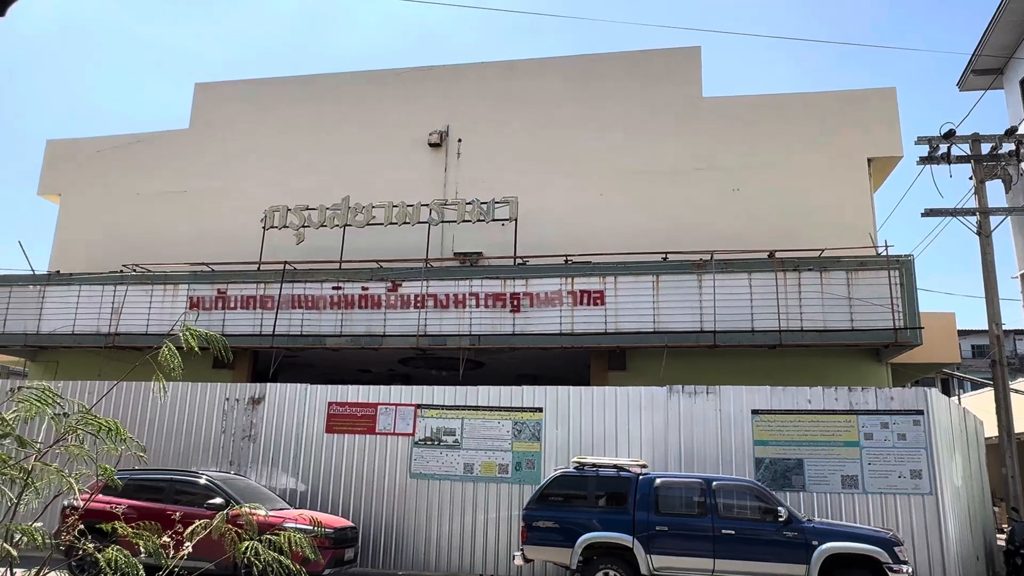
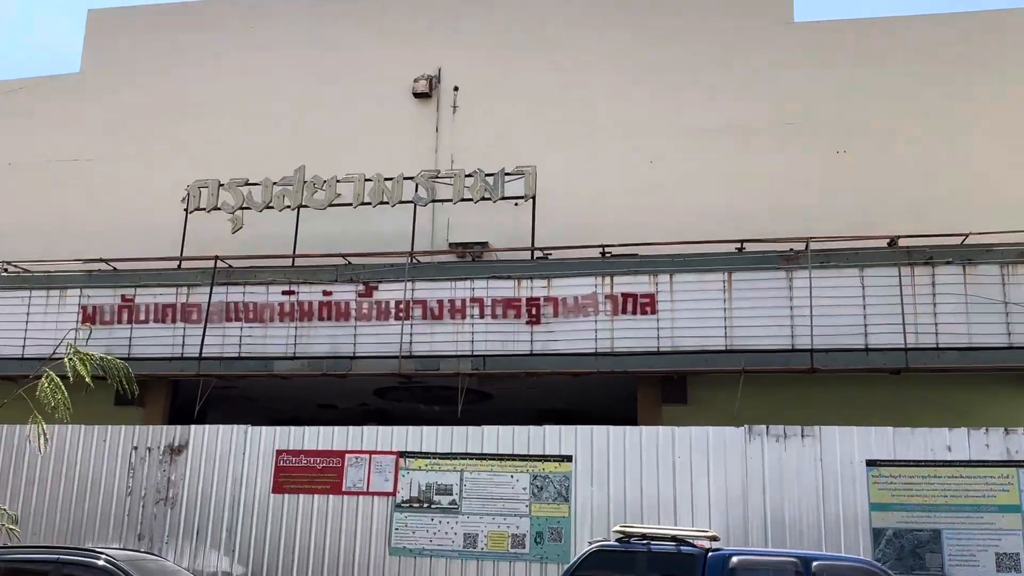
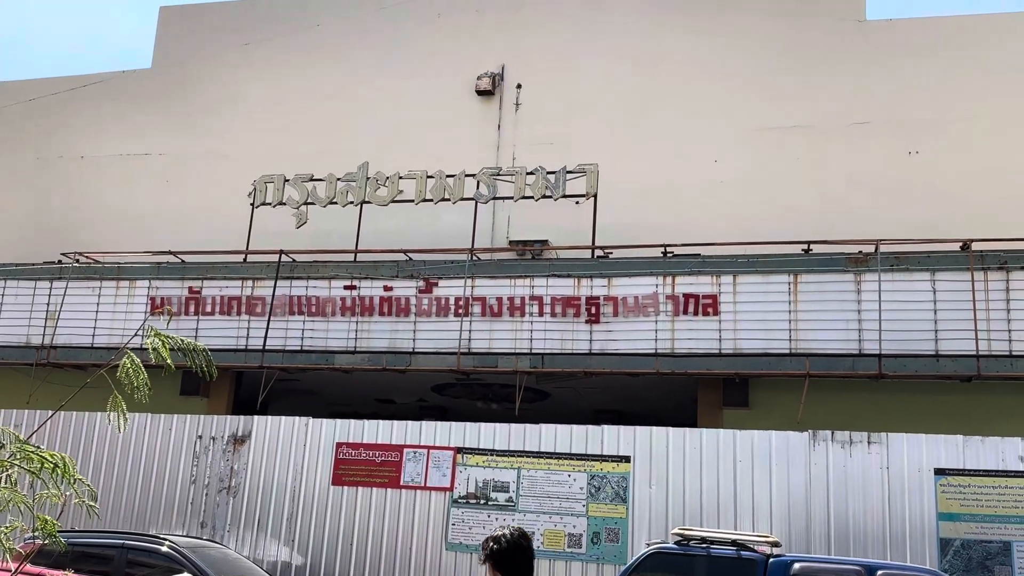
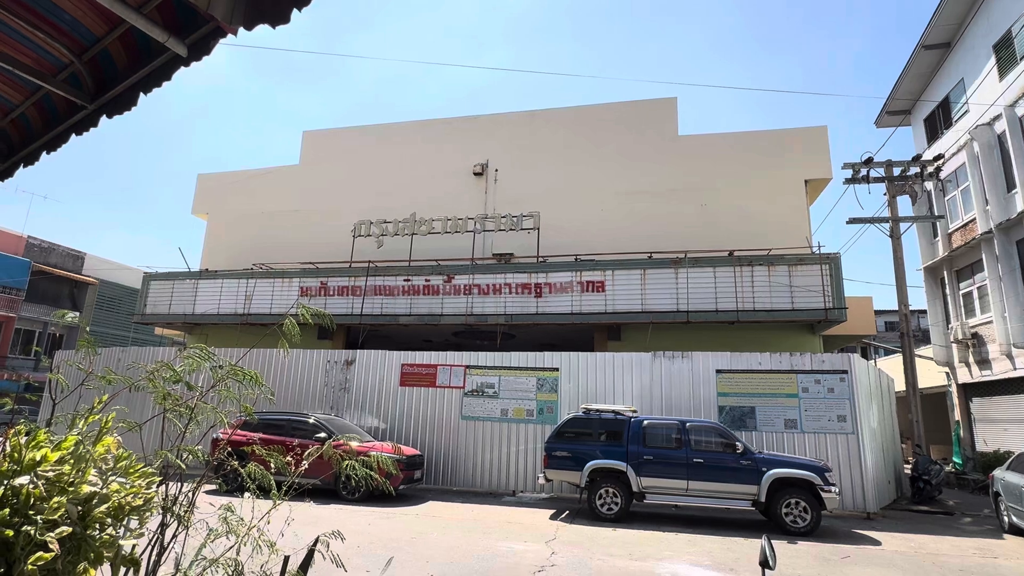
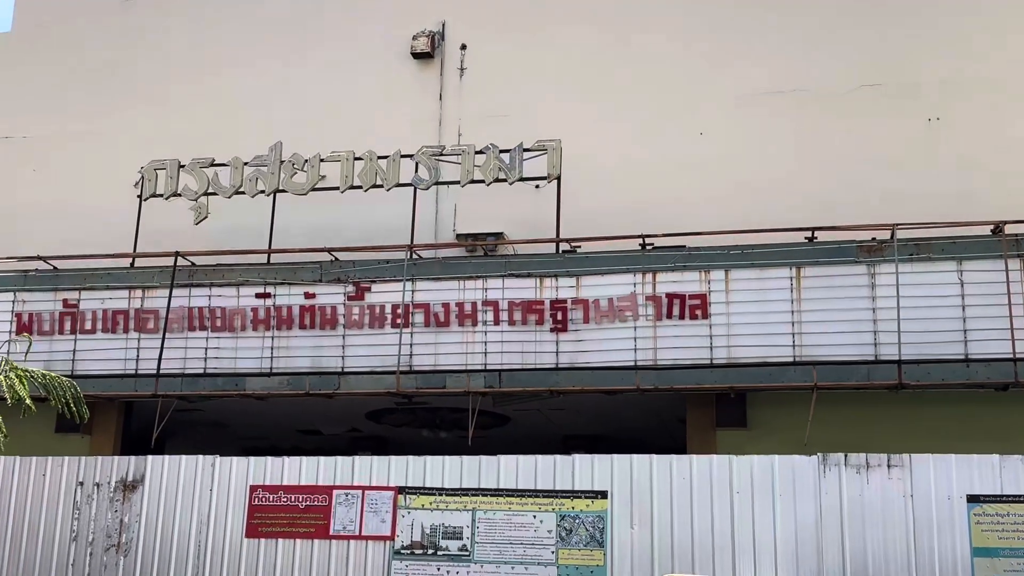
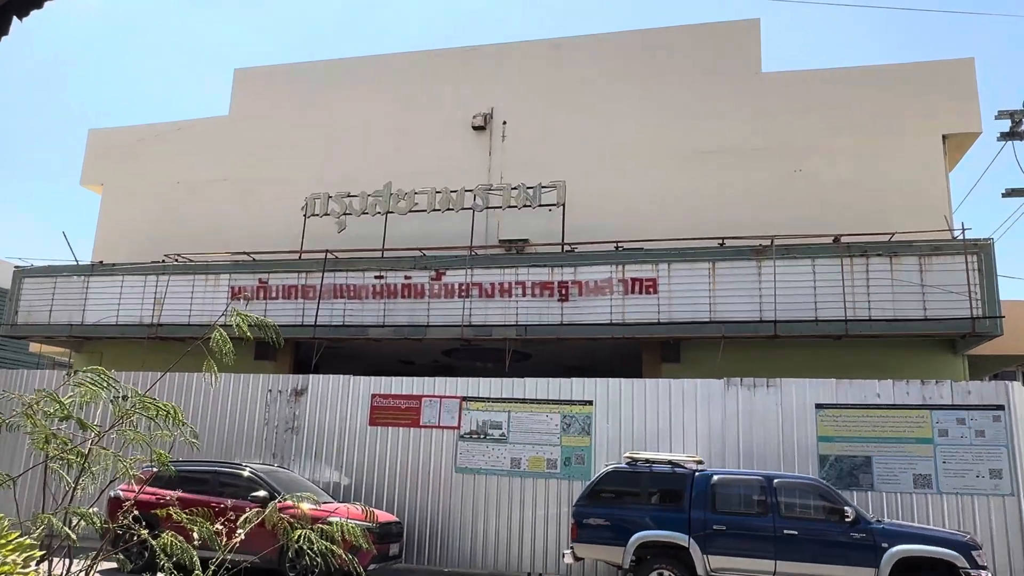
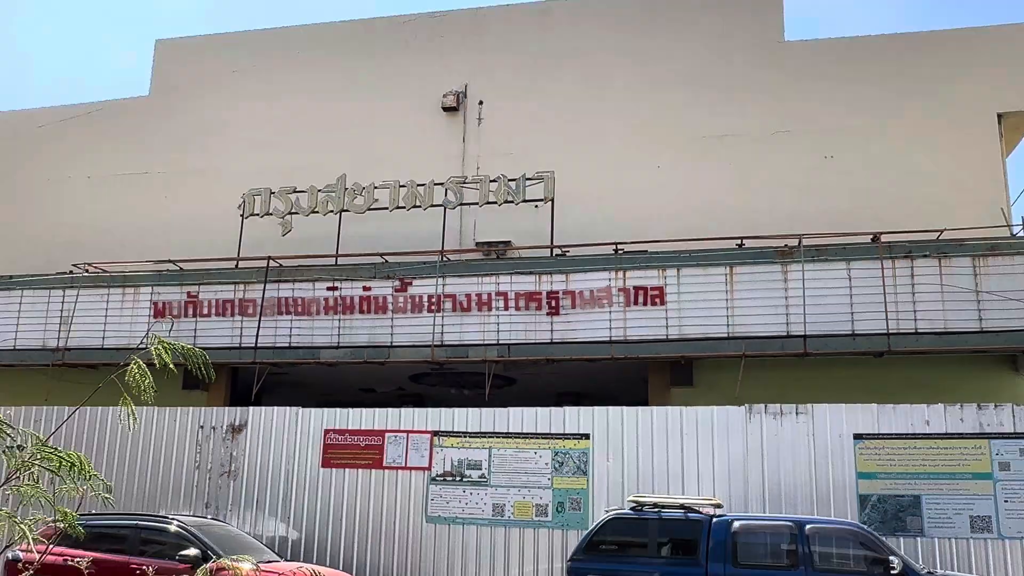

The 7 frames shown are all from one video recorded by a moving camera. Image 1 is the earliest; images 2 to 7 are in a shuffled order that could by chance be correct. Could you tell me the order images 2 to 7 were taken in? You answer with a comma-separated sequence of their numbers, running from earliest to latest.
2, 5, 7, 4, 6, 3
